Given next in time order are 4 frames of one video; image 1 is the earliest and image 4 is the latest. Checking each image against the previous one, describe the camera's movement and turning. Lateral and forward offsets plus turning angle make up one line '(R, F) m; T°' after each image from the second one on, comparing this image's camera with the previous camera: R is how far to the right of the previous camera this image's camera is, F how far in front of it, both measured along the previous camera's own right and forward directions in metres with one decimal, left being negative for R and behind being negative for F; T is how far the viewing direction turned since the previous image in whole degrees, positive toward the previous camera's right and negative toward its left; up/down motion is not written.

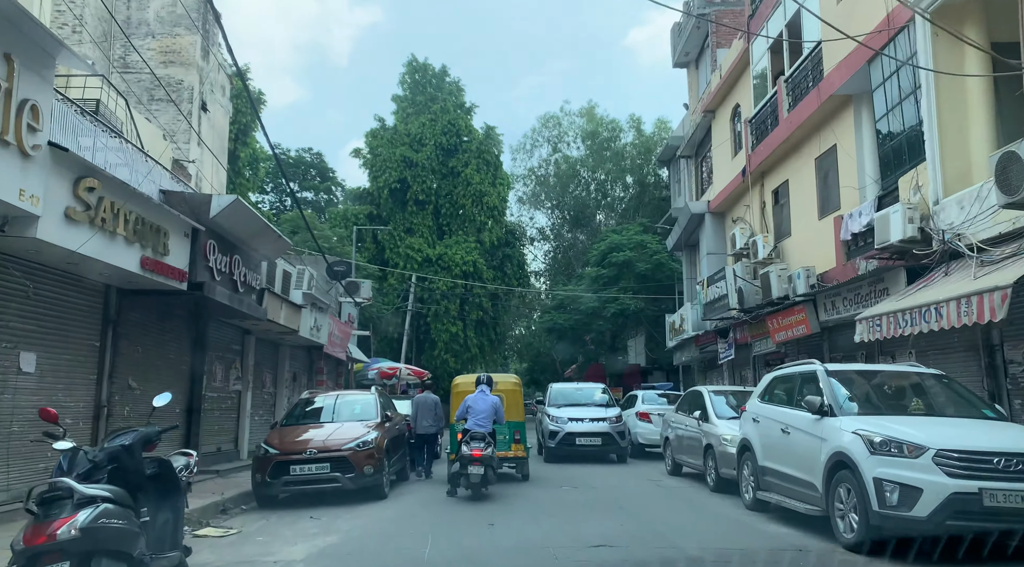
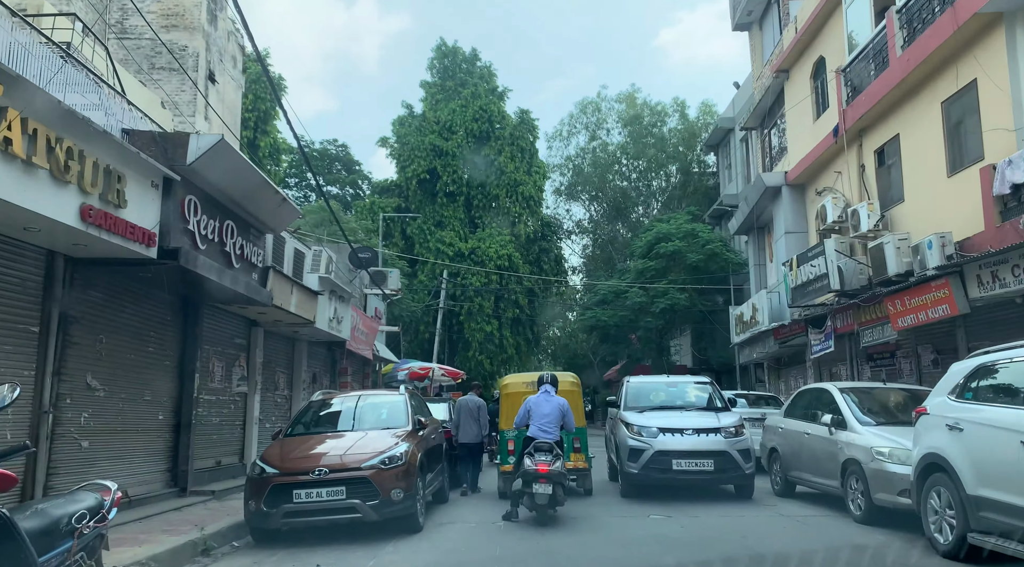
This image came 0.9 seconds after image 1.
(-0.5, +2.8) m; -2°
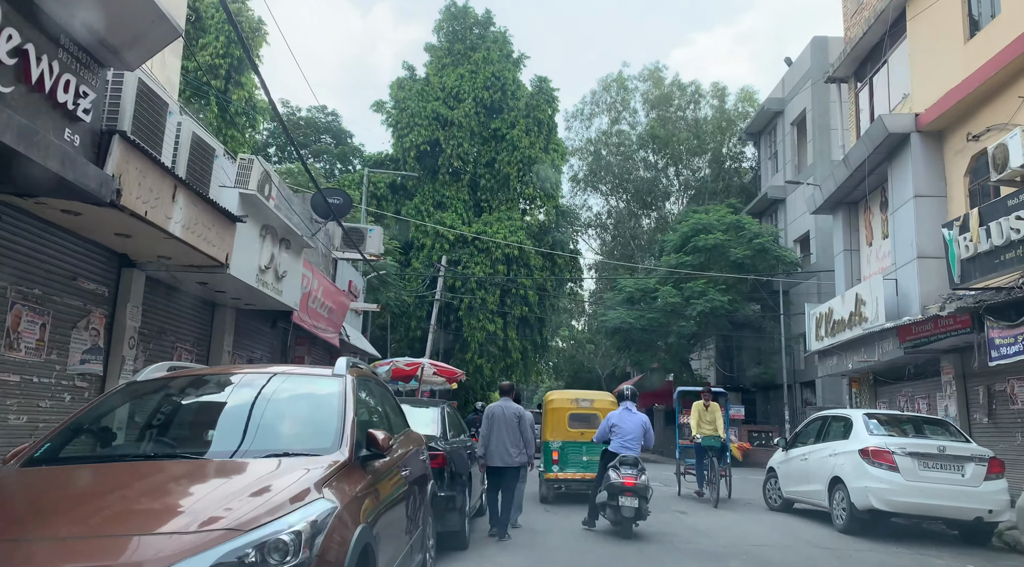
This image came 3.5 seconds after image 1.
(-0.5, +5.5) m; 0°
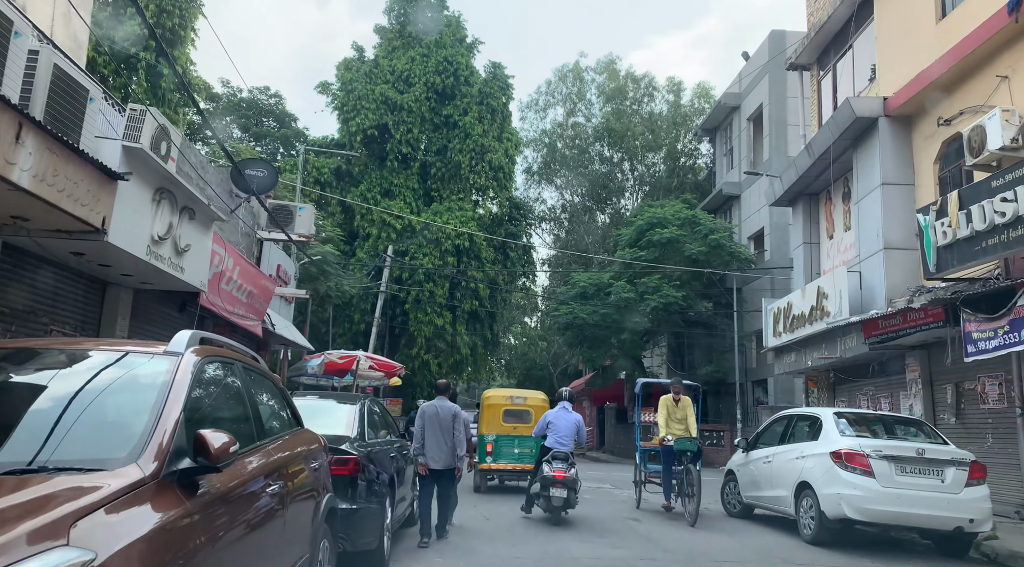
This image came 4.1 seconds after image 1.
(+0.2, +1.2) m; +3°
